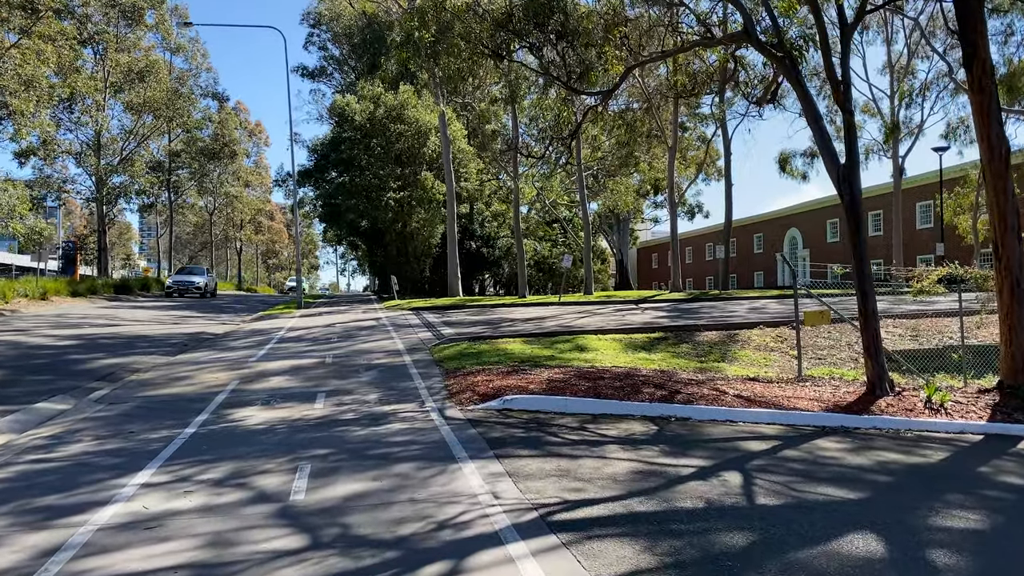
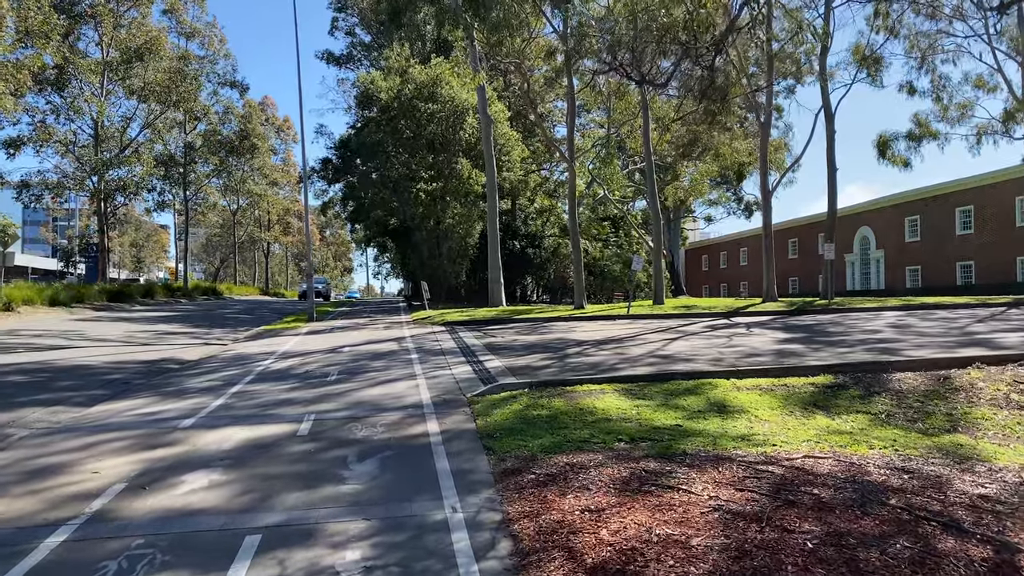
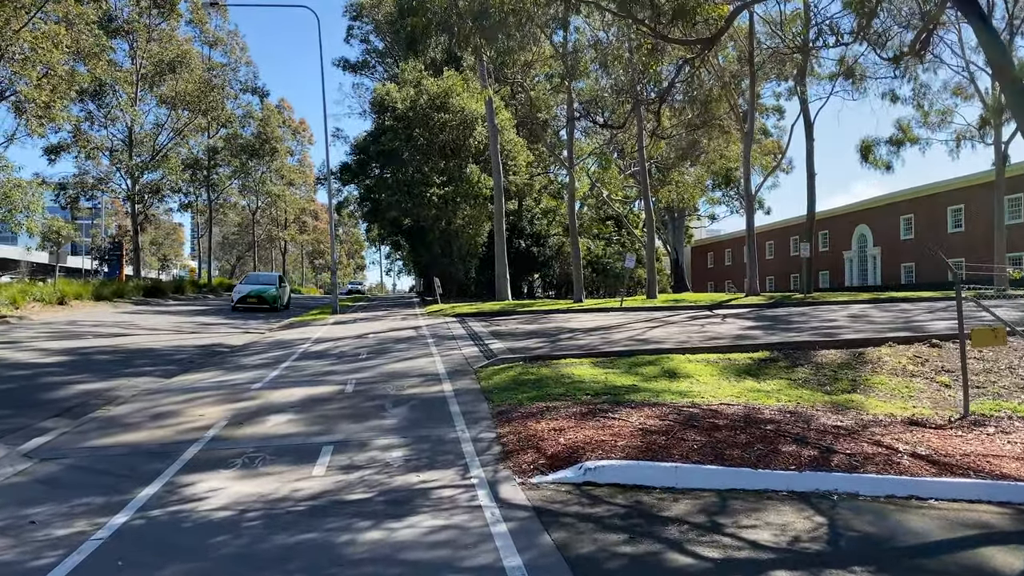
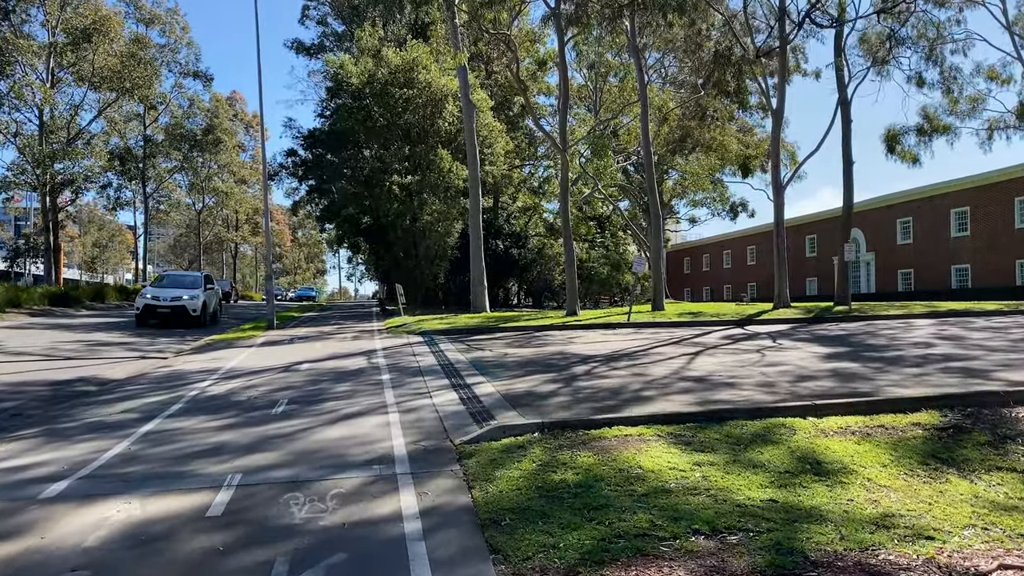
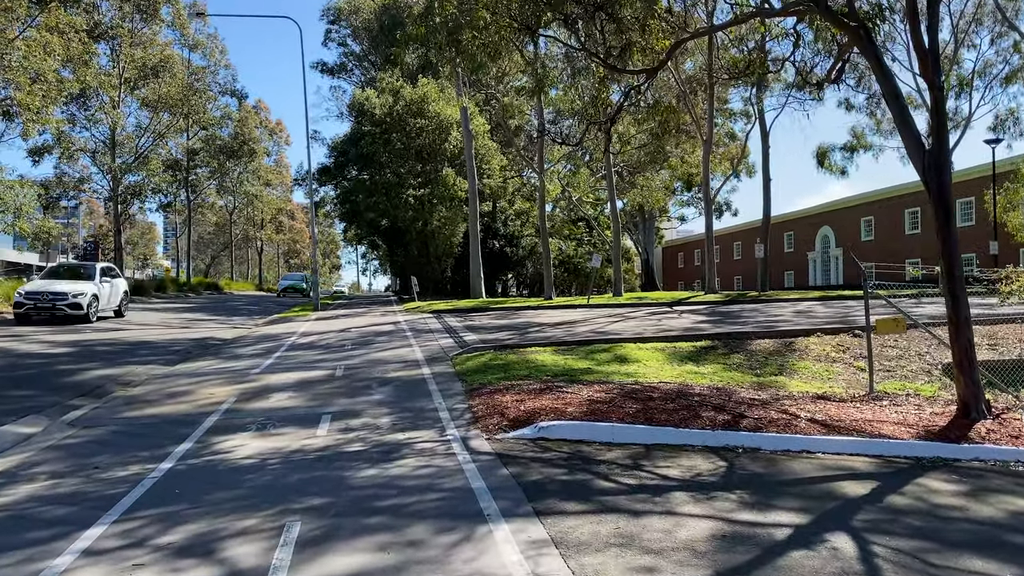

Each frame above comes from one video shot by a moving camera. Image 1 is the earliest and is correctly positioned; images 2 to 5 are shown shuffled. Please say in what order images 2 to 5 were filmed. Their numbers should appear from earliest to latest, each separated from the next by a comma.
5, 3, 2, 4
